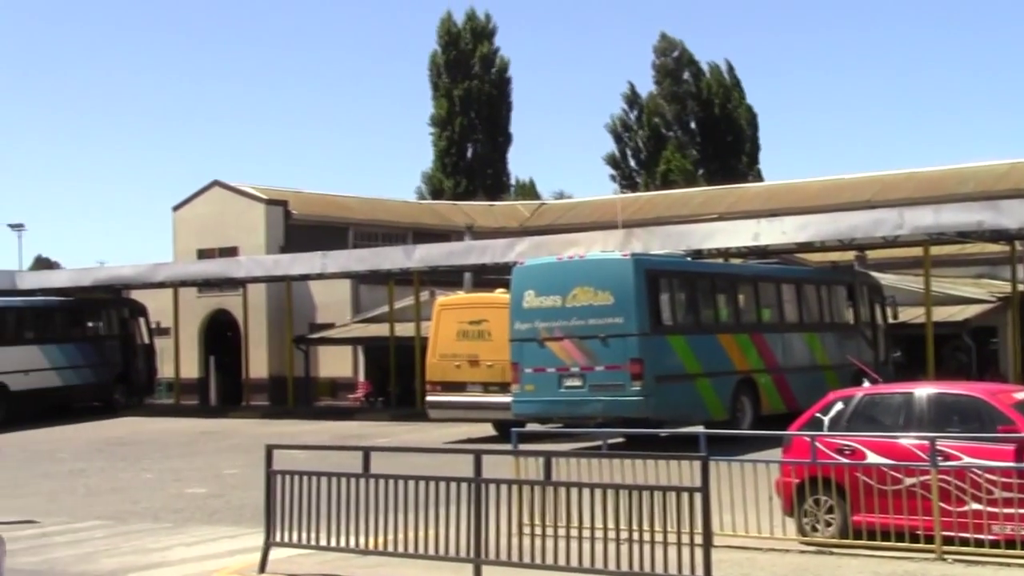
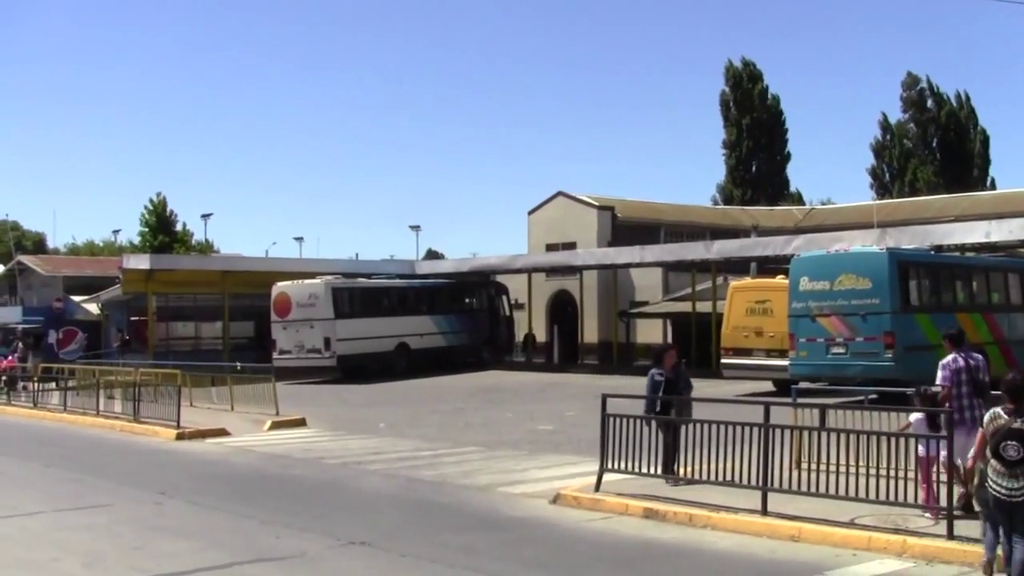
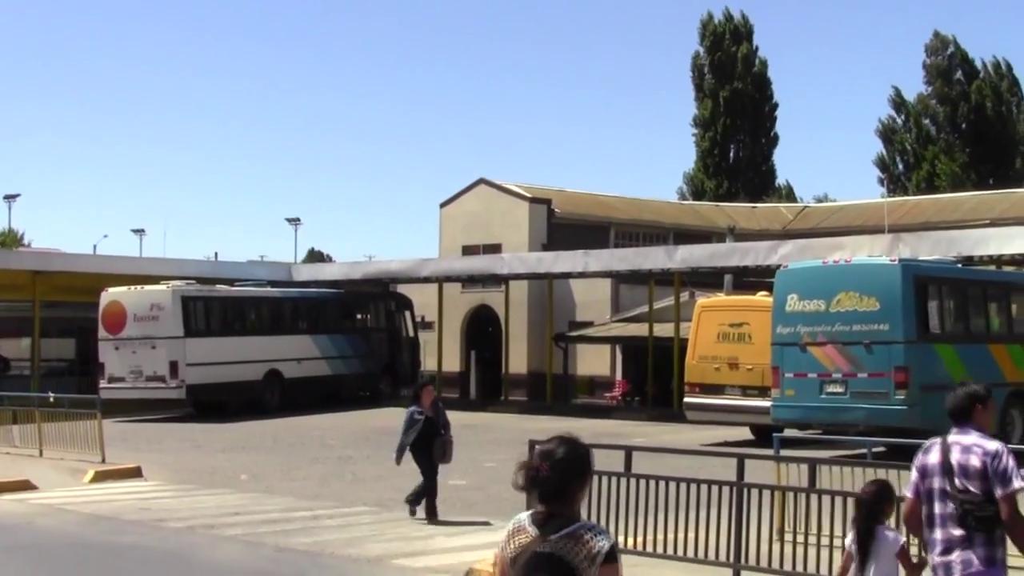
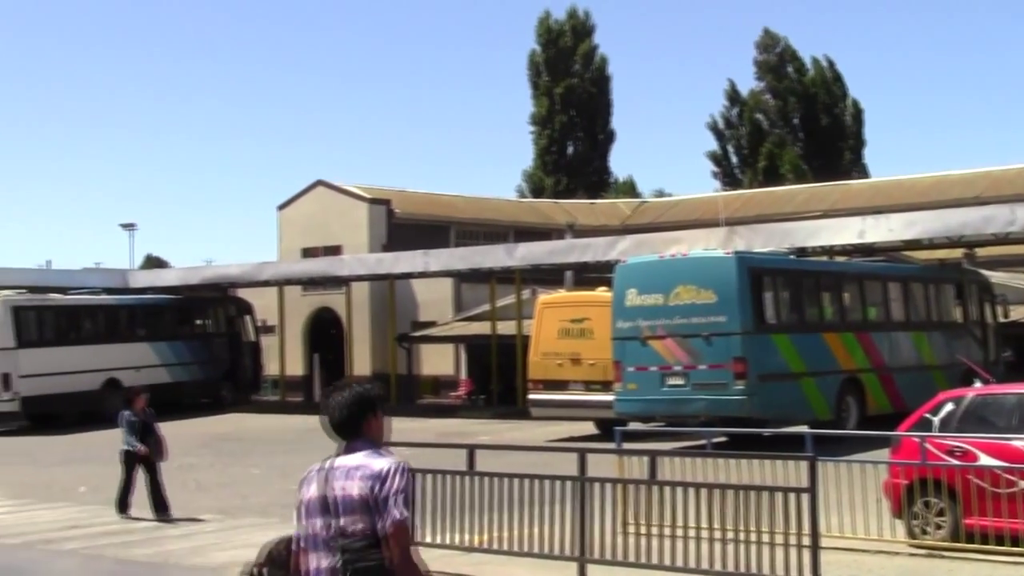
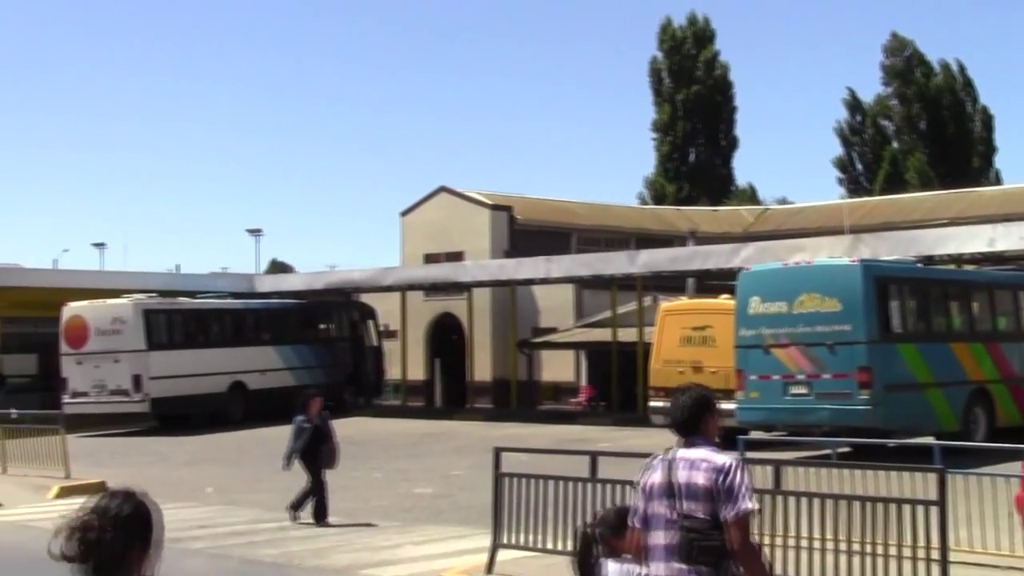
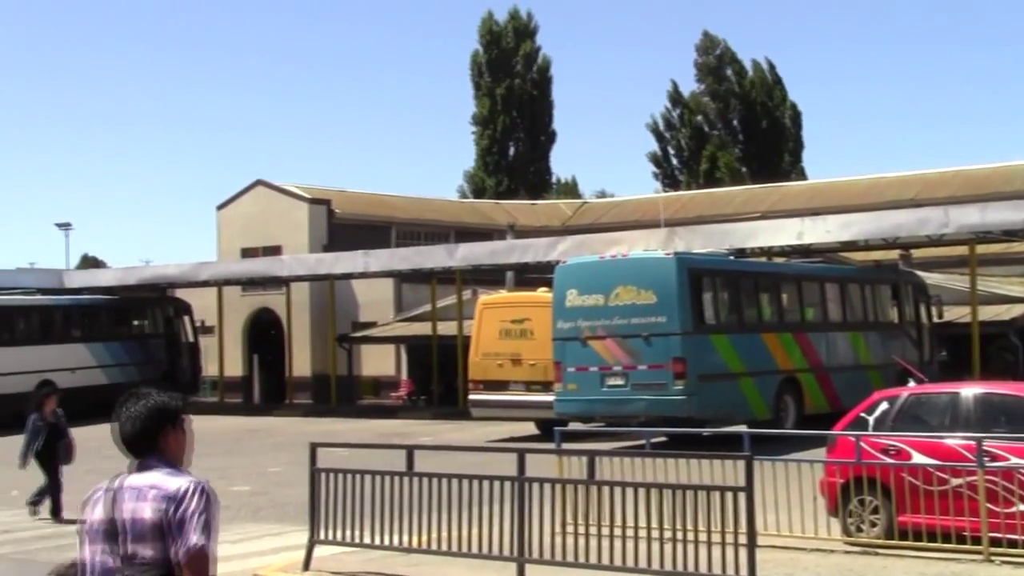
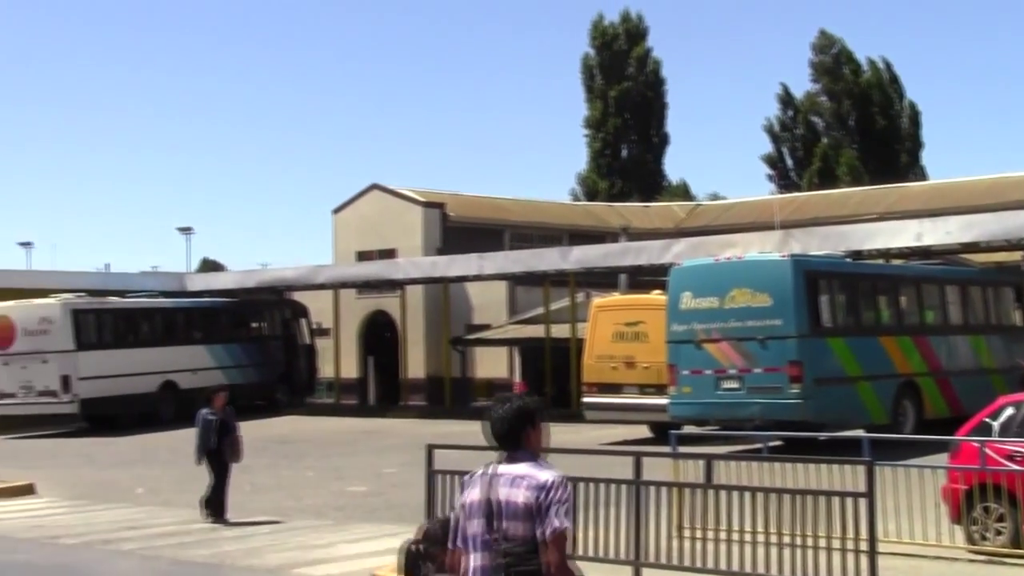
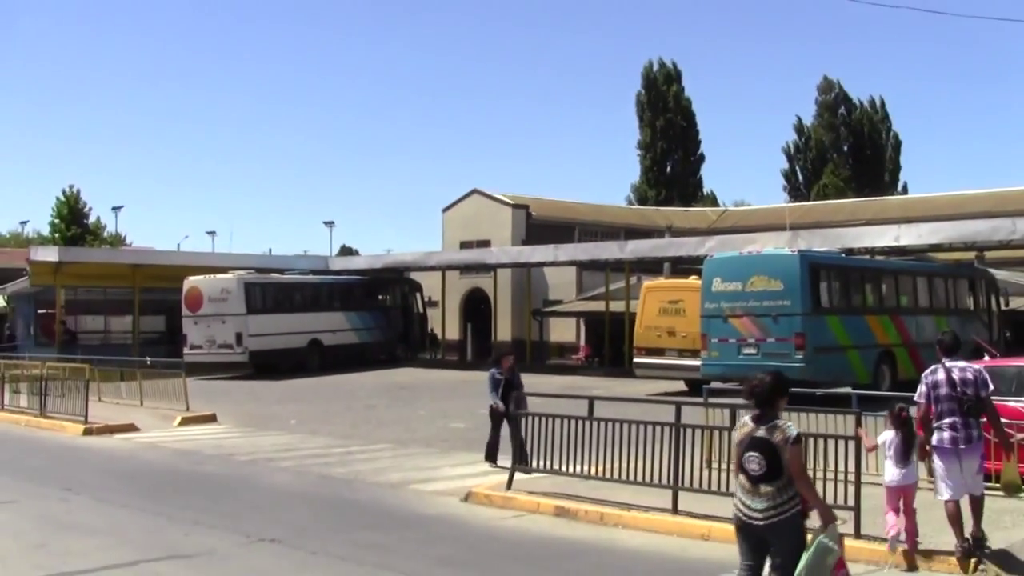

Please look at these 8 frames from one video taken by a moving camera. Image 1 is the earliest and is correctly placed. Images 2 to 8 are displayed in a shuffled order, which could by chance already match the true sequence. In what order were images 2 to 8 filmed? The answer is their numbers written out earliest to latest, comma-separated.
6, 4, 7, 5, 3, 8, 2
